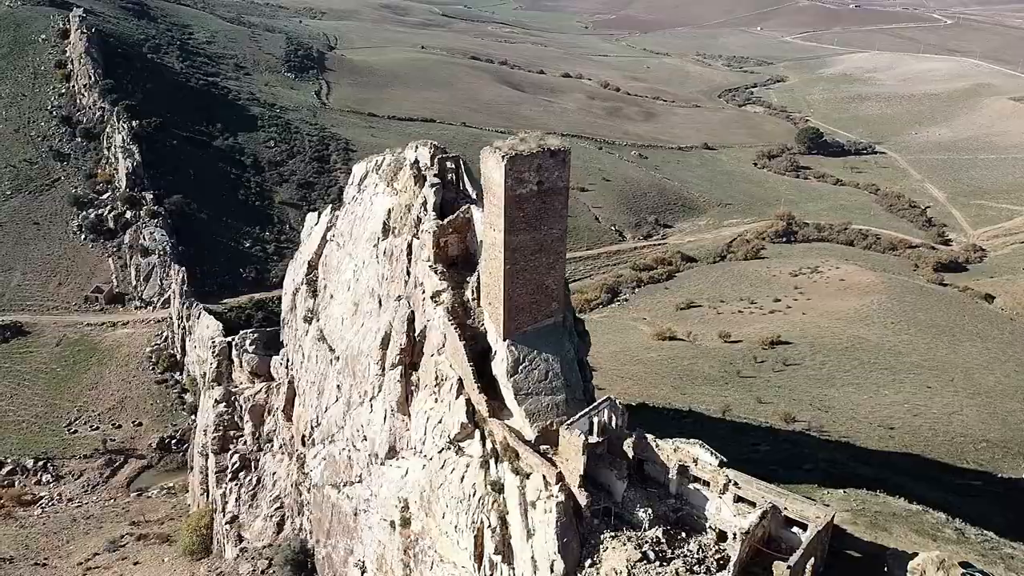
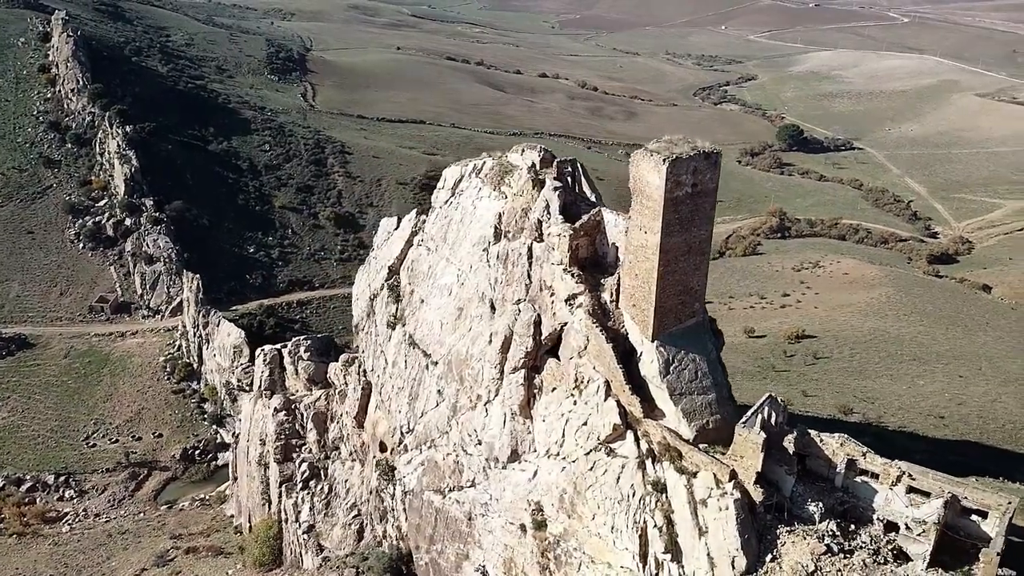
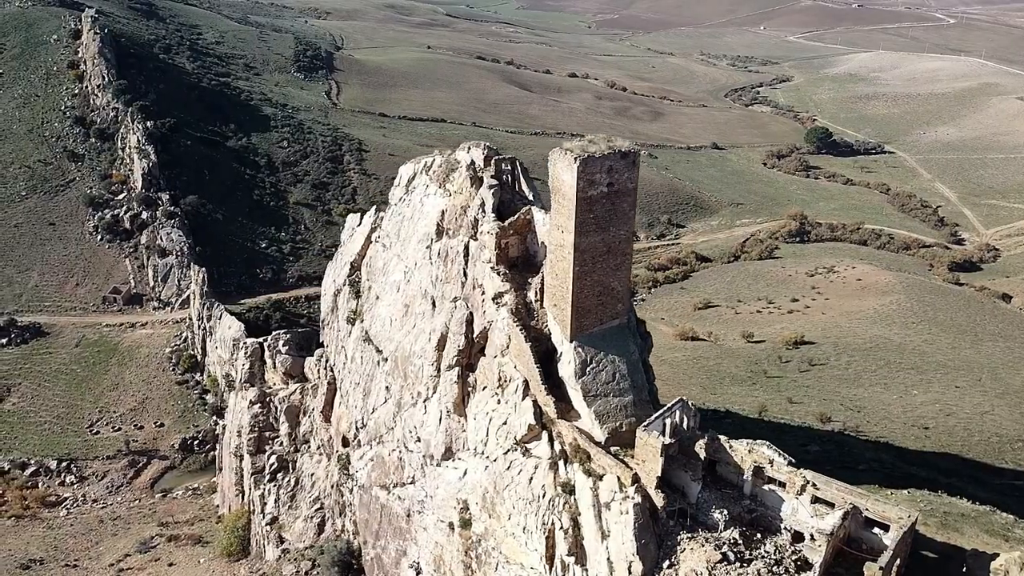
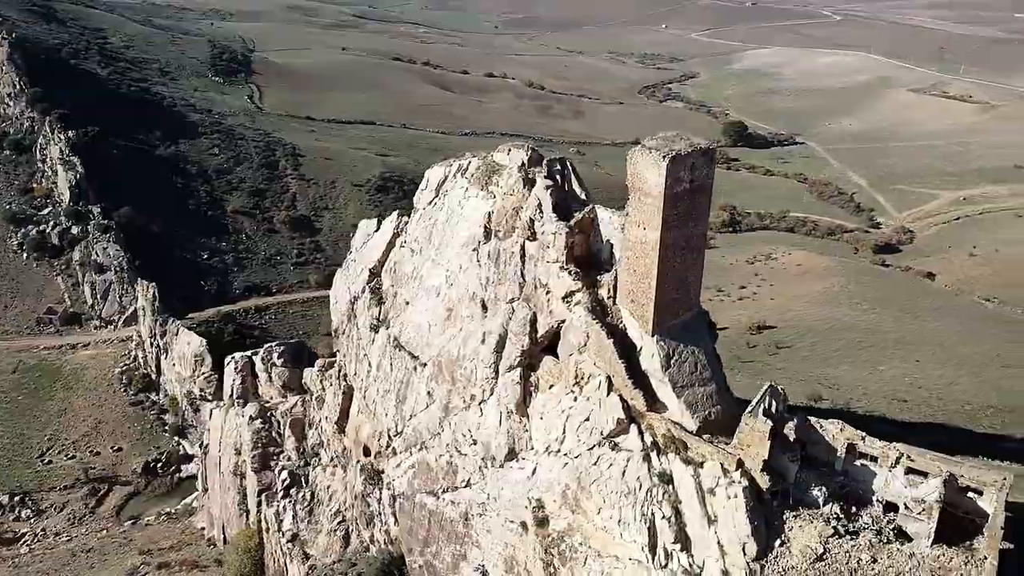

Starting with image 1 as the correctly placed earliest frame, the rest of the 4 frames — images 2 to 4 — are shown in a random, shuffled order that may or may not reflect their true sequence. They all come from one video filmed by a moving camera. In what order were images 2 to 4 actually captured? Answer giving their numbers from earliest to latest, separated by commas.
3, 2, 4
